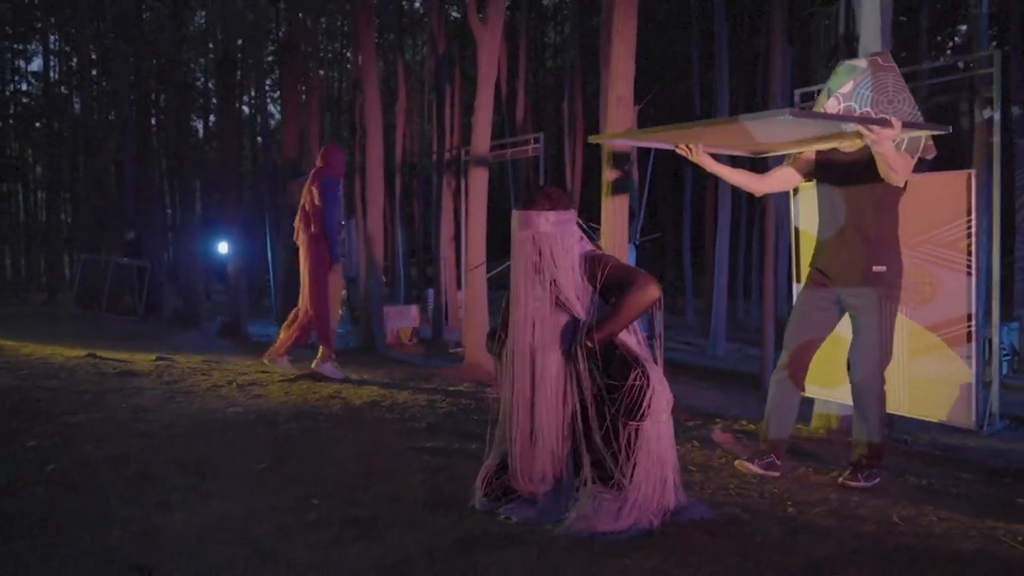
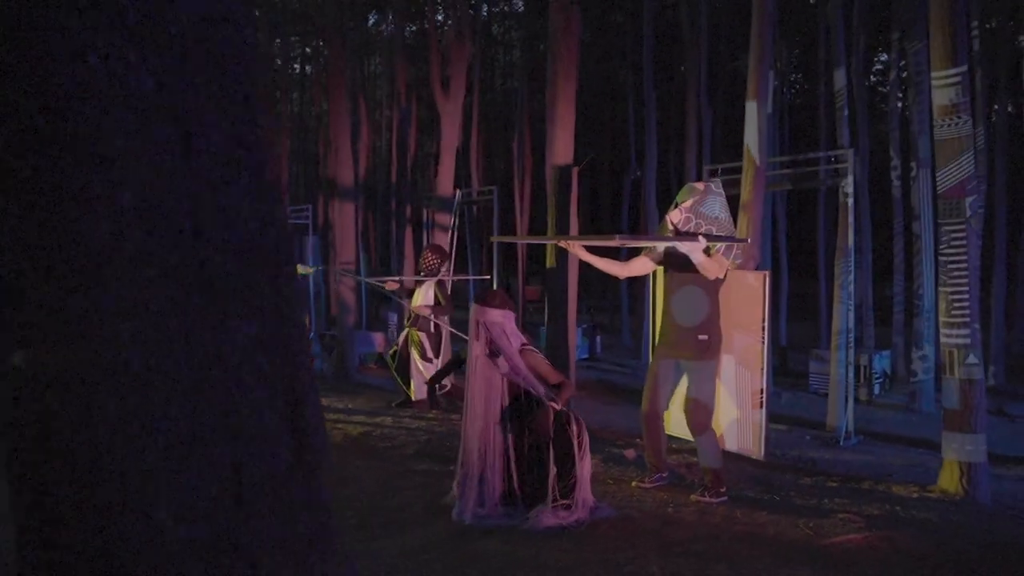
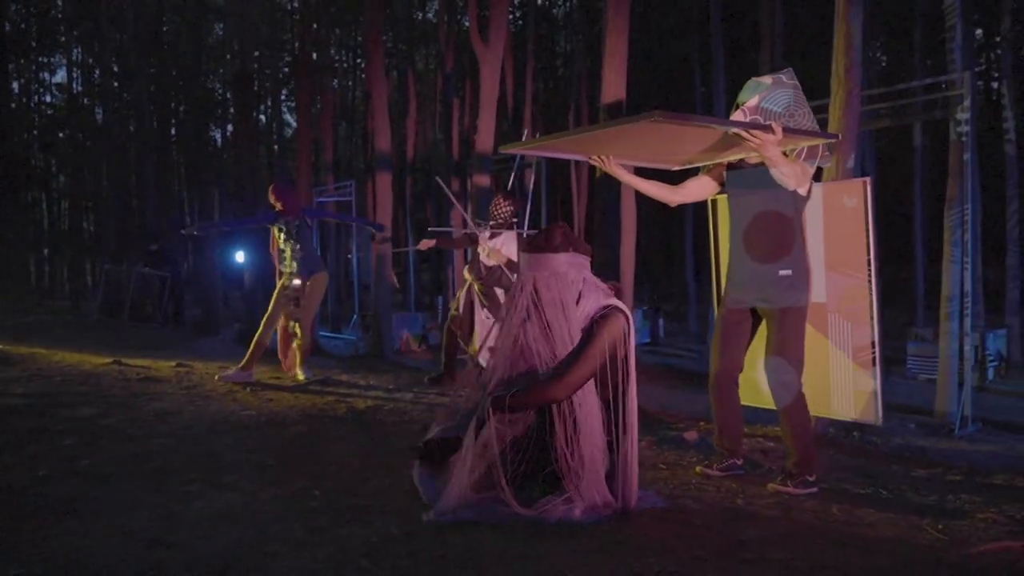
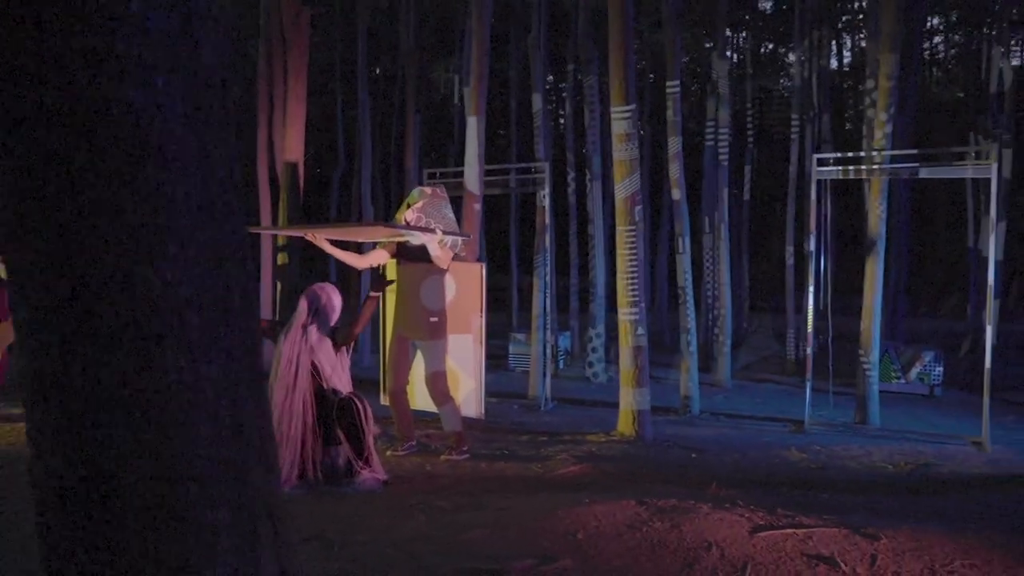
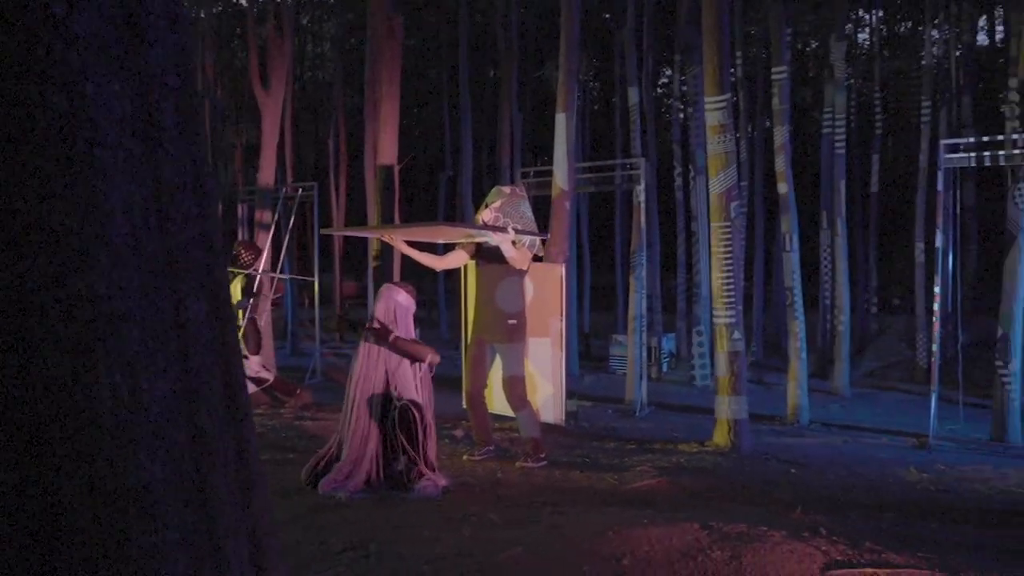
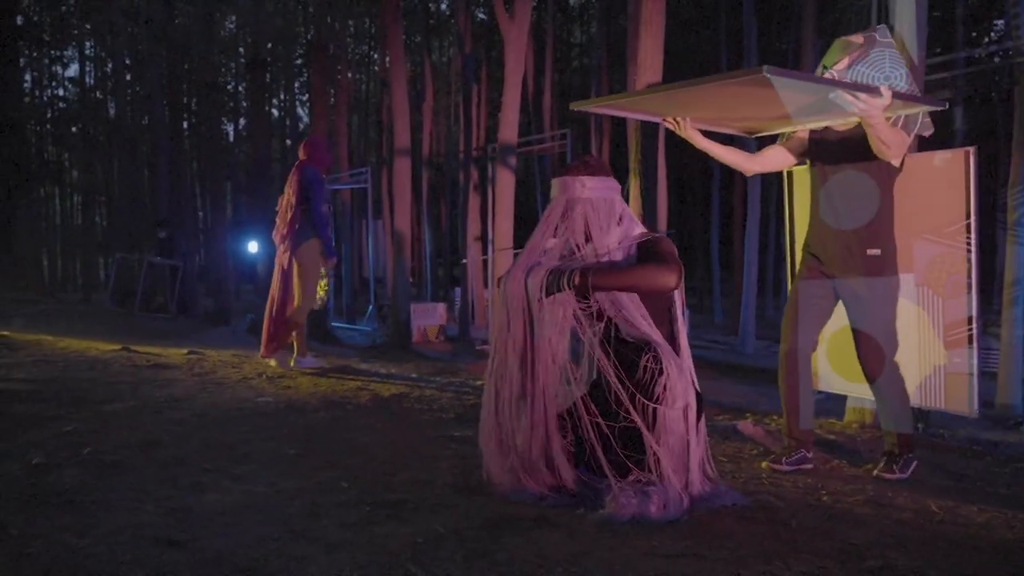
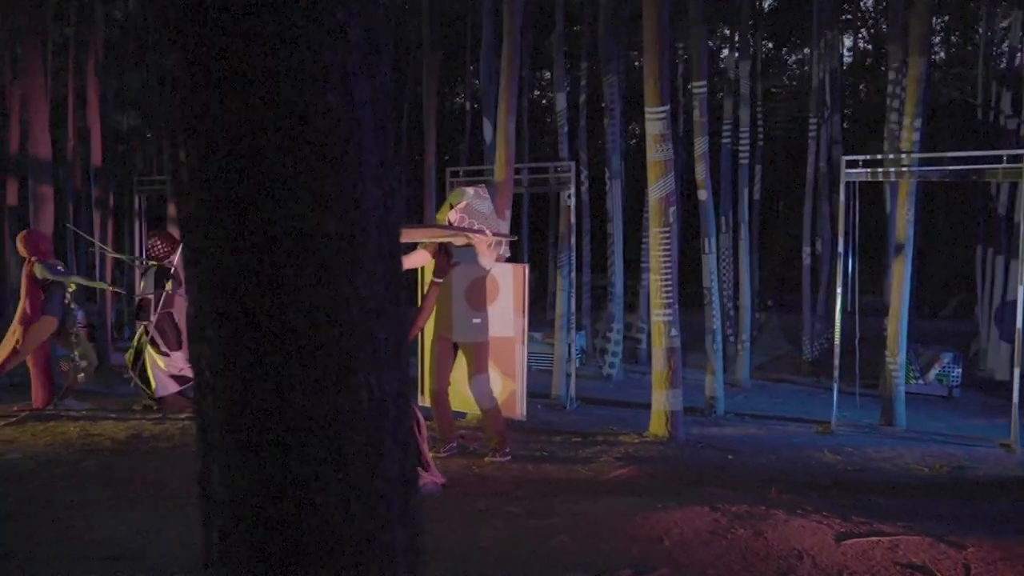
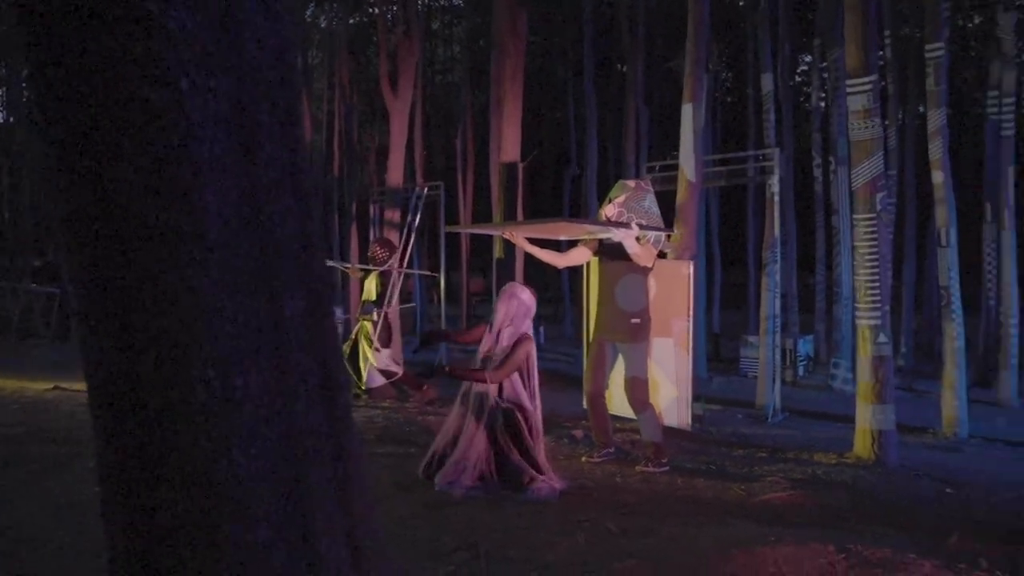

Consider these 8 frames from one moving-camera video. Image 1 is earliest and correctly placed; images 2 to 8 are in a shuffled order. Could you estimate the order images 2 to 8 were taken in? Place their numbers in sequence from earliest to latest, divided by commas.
6, 3, 2, 8, 5, 4, 7
